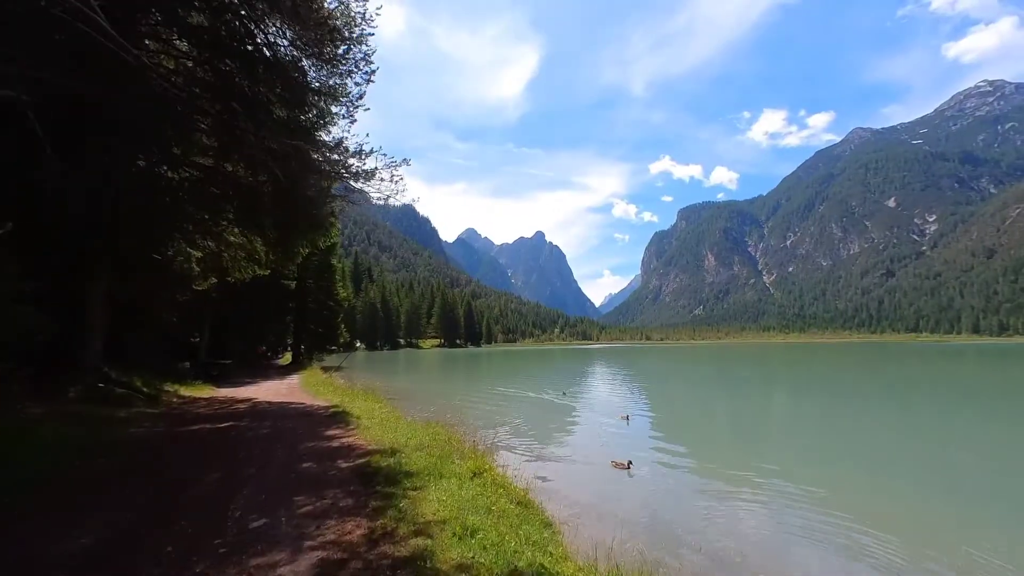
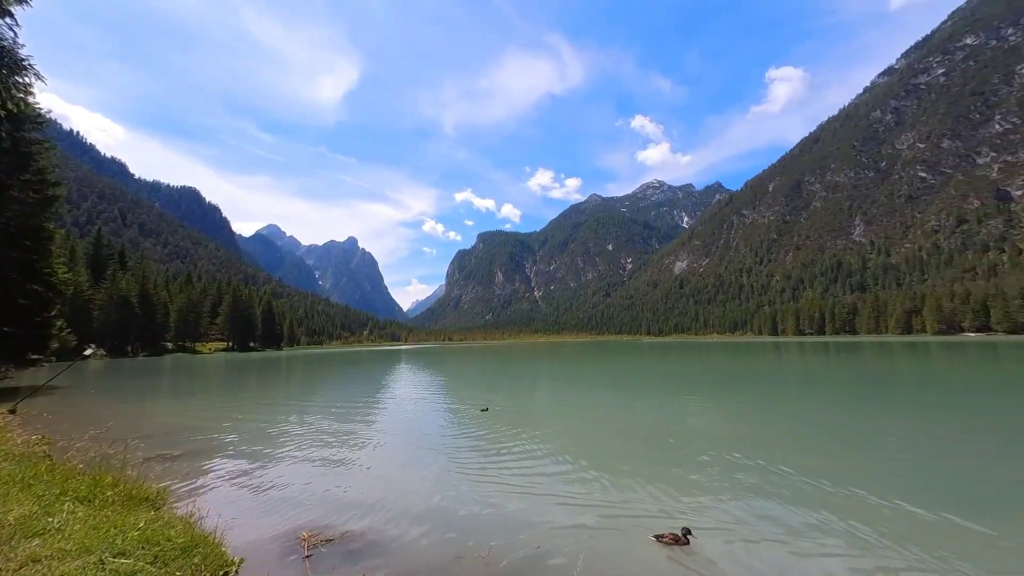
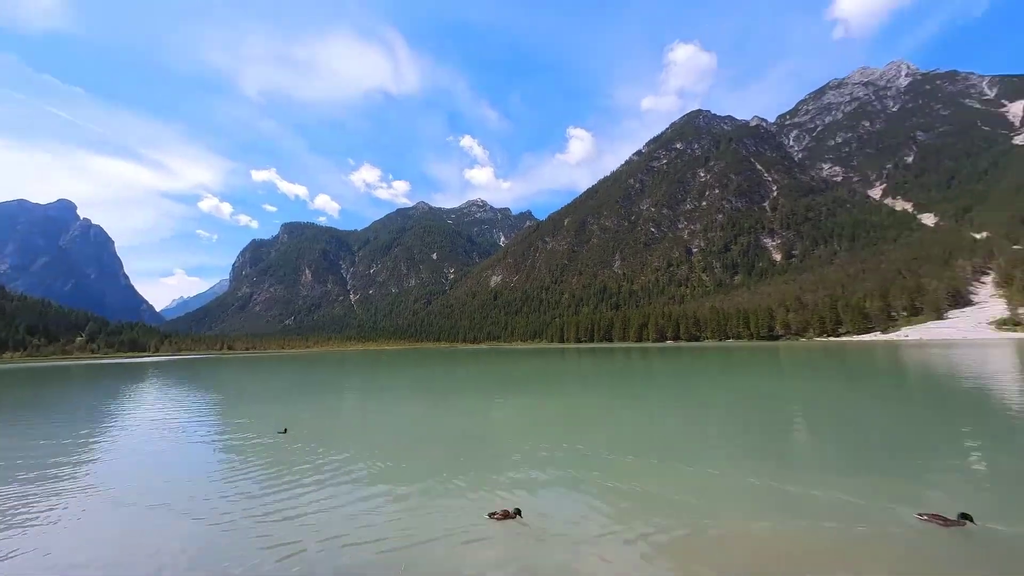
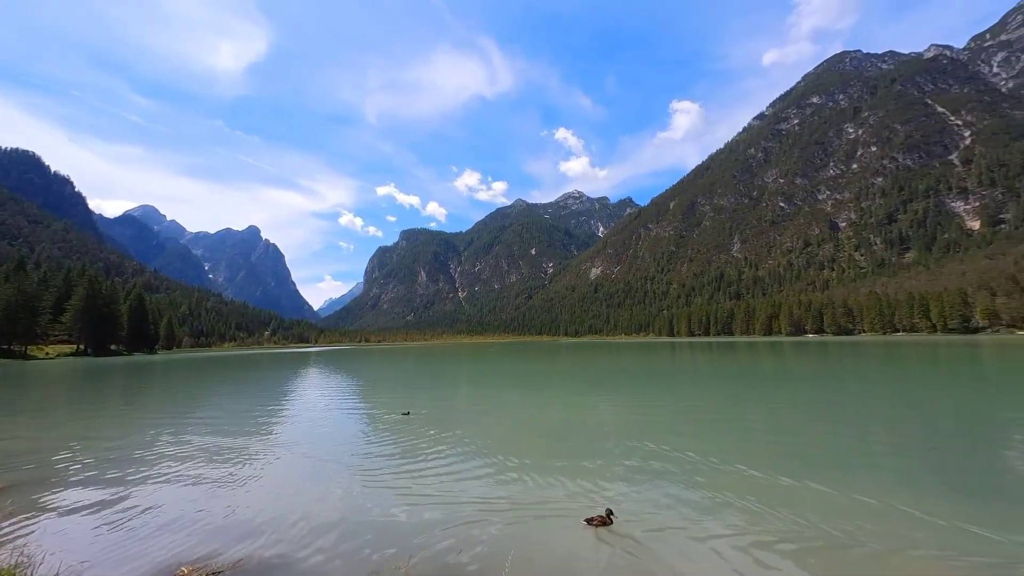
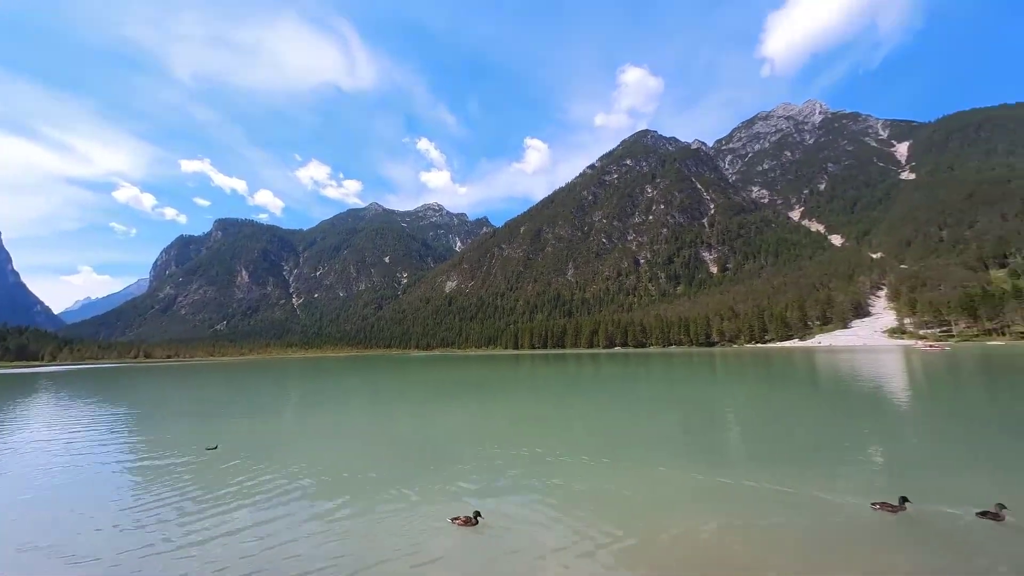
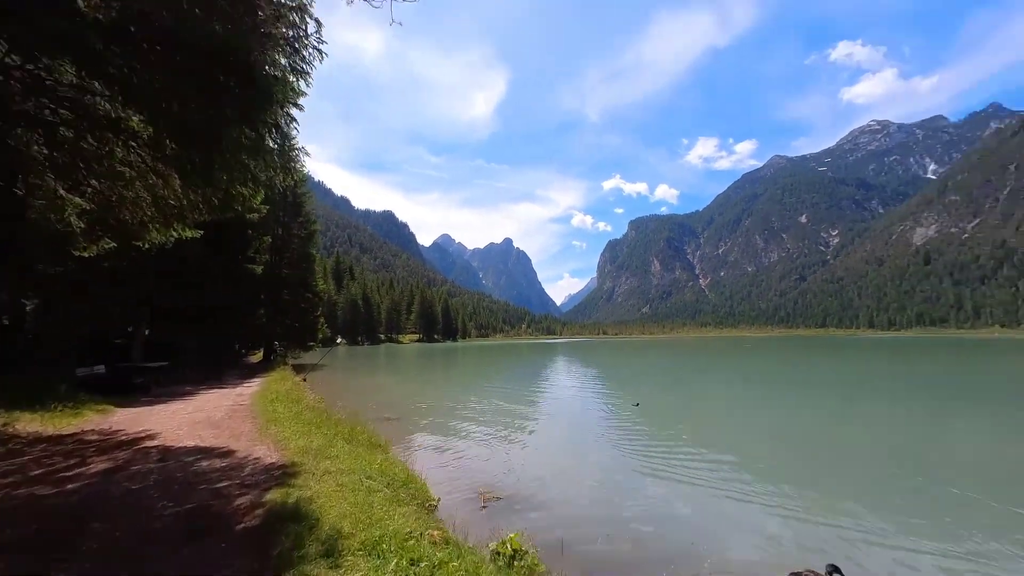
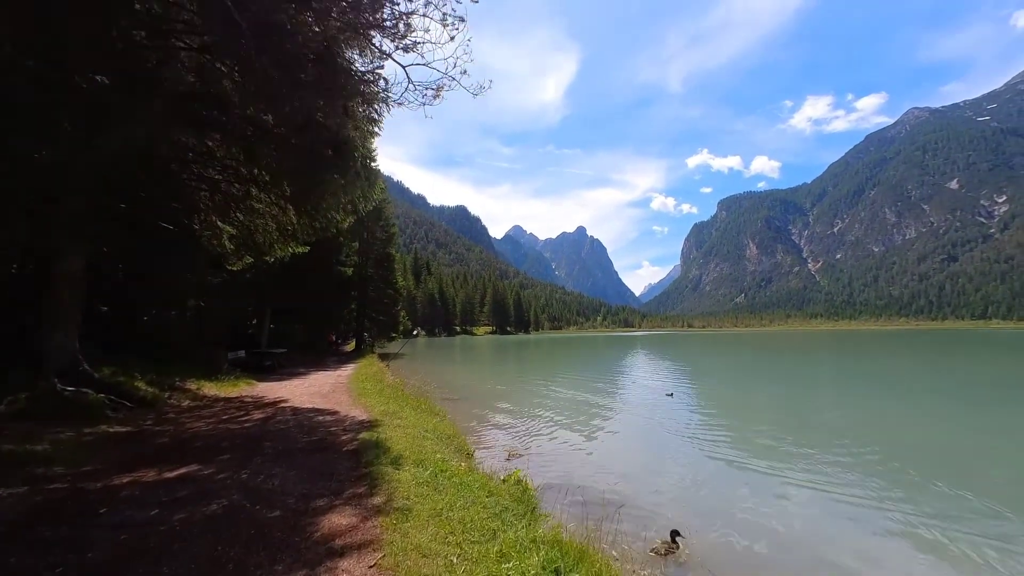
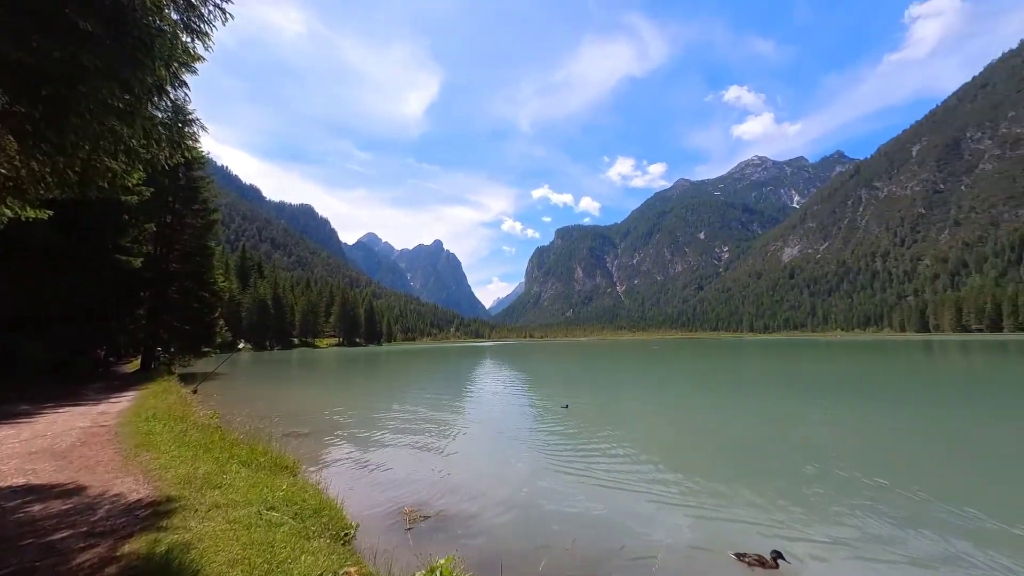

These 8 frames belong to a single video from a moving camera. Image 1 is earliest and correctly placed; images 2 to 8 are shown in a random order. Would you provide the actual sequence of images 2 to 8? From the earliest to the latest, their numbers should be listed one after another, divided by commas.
7, 6, 8, 2, 4, 3, 5
